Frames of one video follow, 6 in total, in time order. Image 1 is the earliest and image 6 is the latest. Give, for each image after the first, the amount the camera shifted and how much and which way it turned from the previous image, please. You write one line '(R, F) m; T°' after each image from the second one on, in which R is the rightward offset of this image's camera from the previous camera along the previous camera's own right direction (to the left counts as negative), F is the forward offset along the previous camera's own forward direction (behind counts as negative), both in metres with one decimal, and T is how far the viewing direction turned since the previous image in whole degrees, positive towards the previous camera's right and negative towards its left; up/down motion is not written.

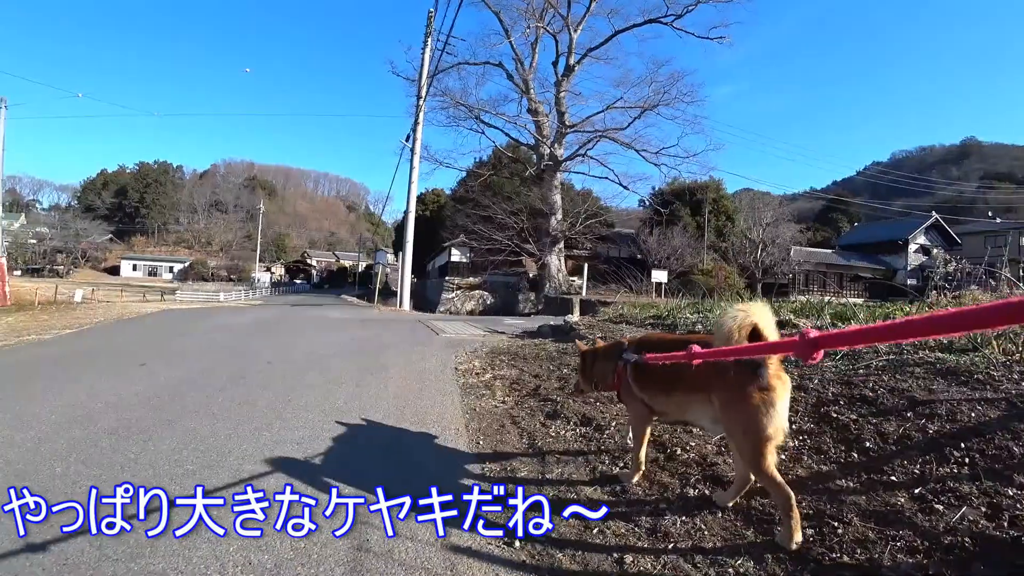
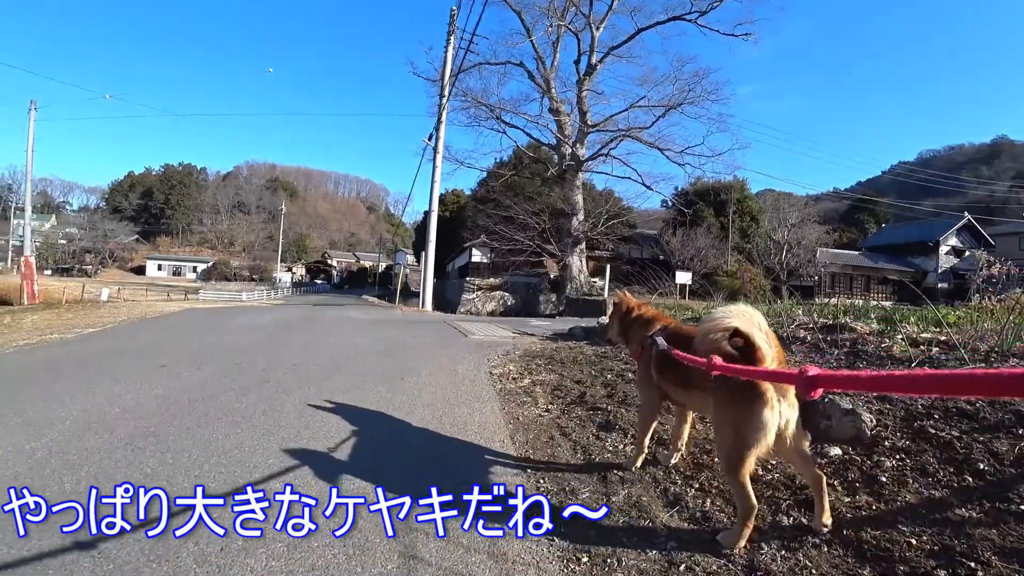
(-0.1, +0.2) m; -2°
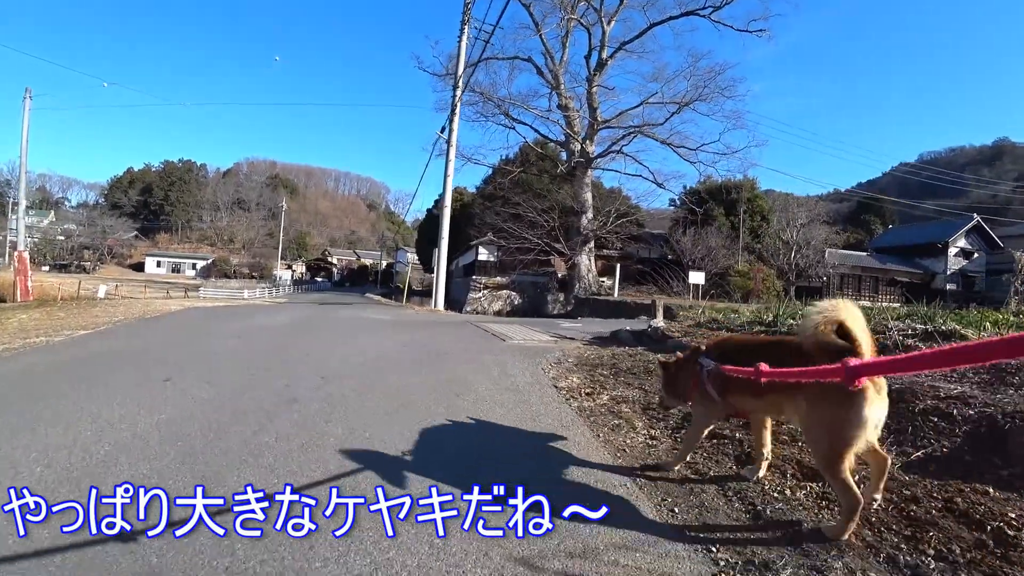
(-0.3, +0.4) m; 0°
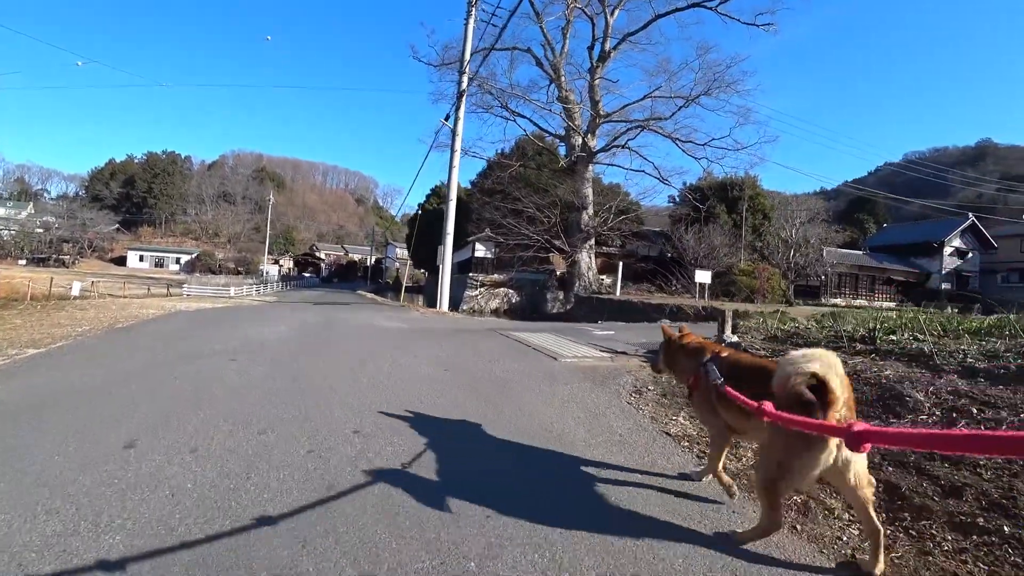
(-0.3, +0.6) m; +1°
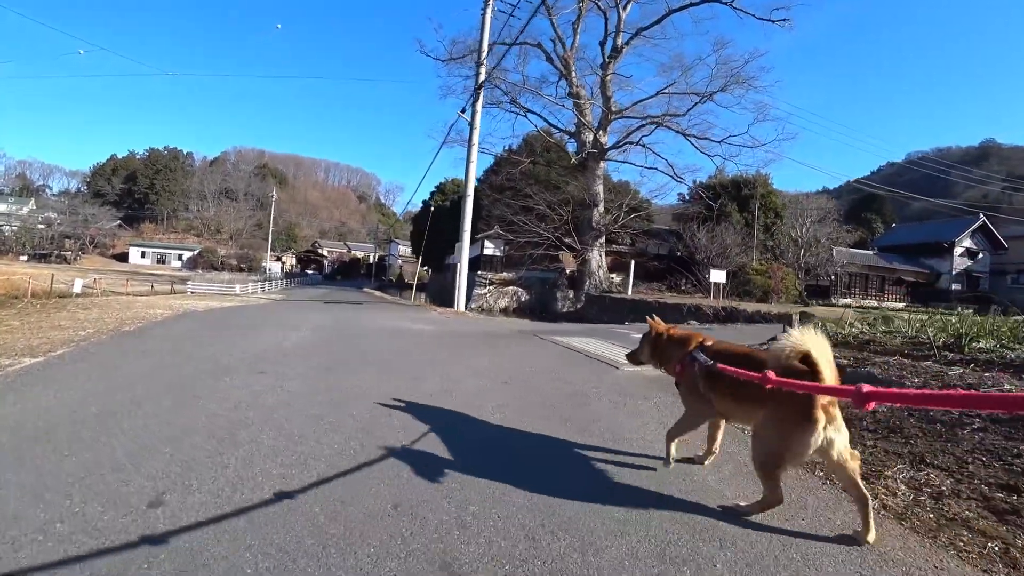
(-0.3, +0.3) m; 0°
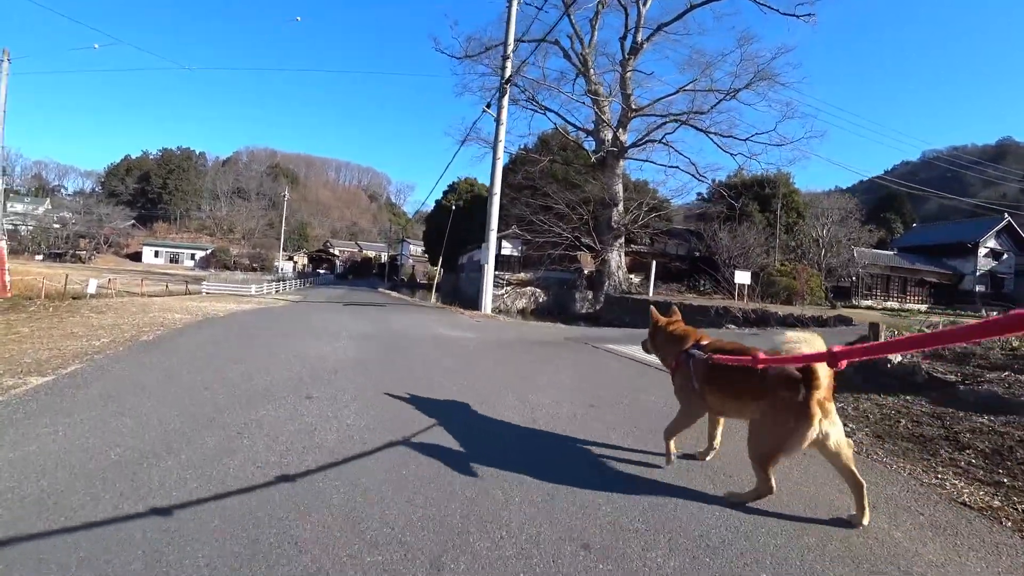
(-0.3, +0.3) m; -1°
